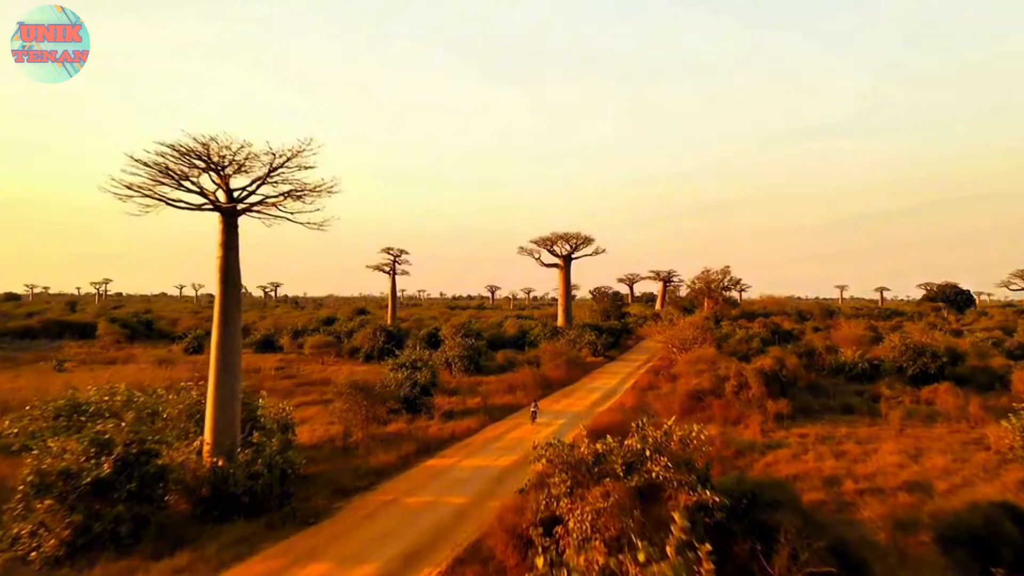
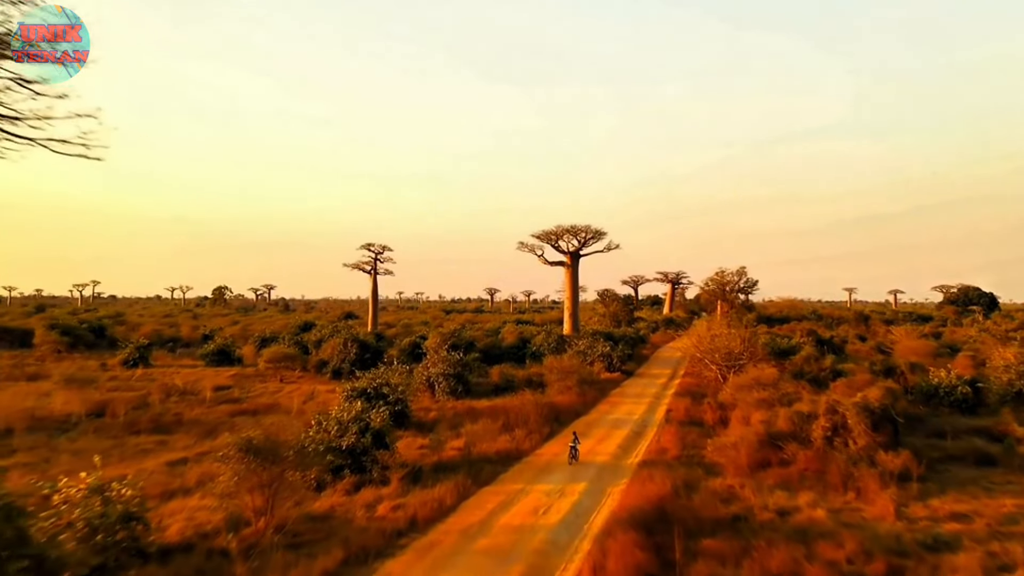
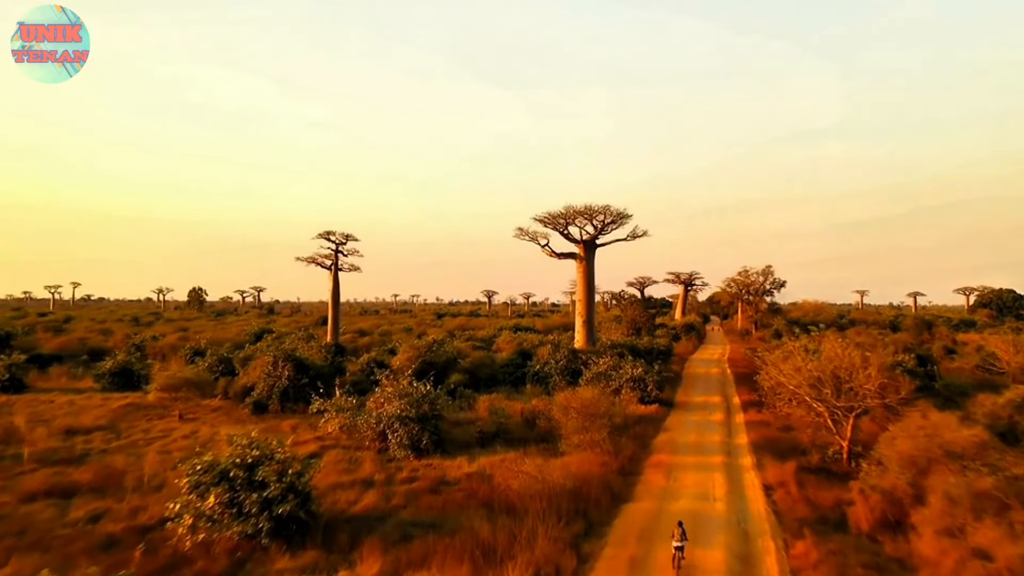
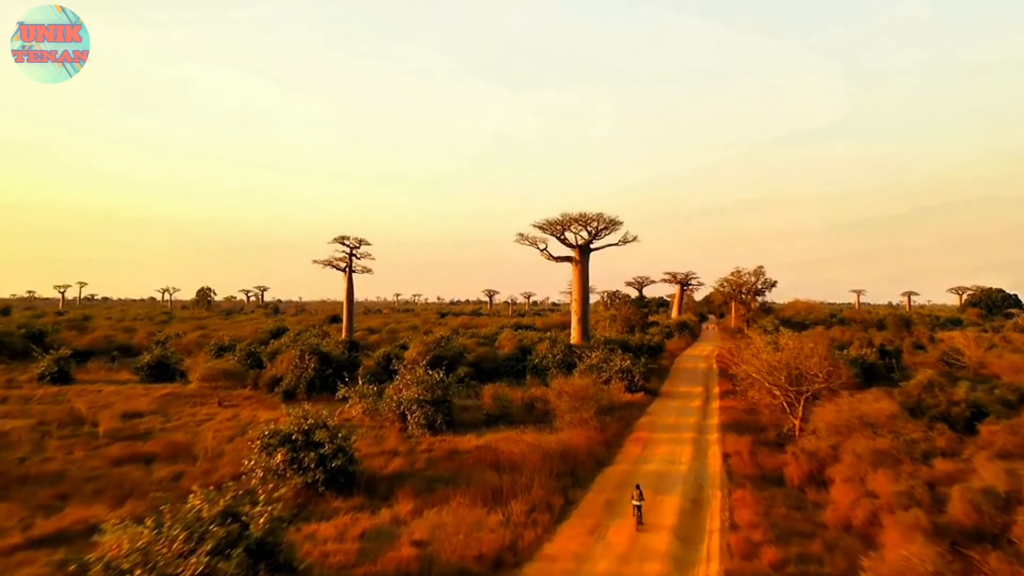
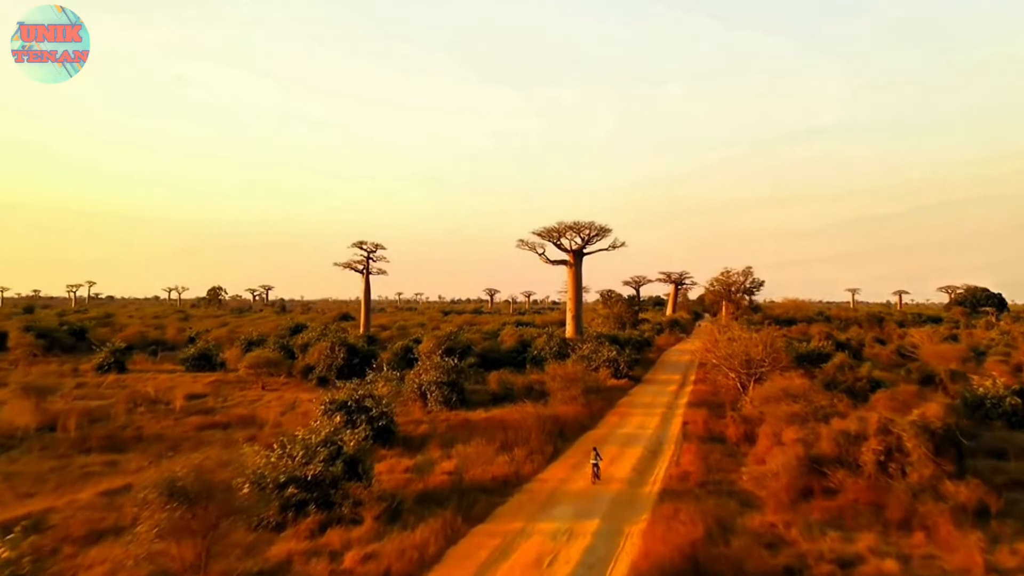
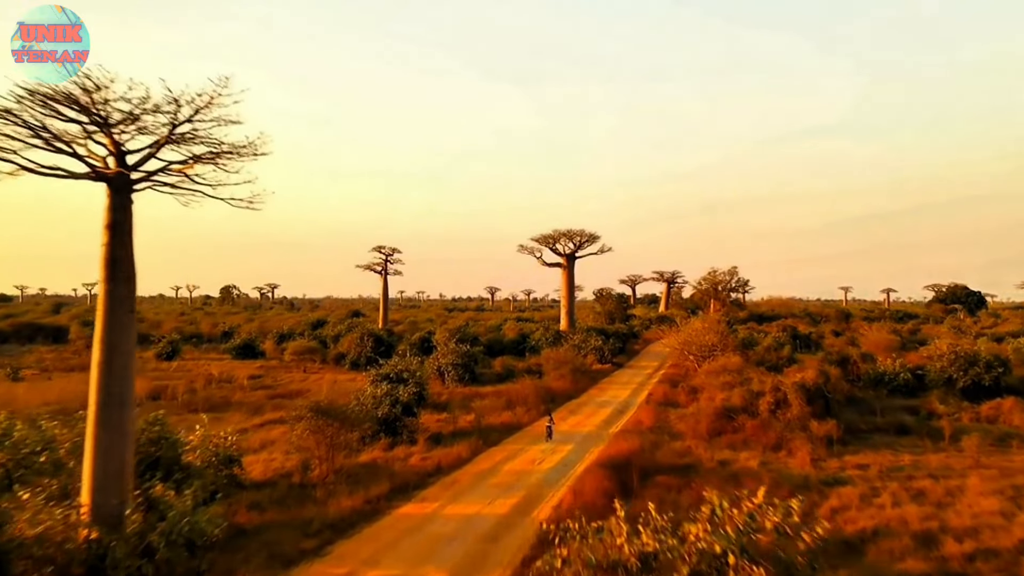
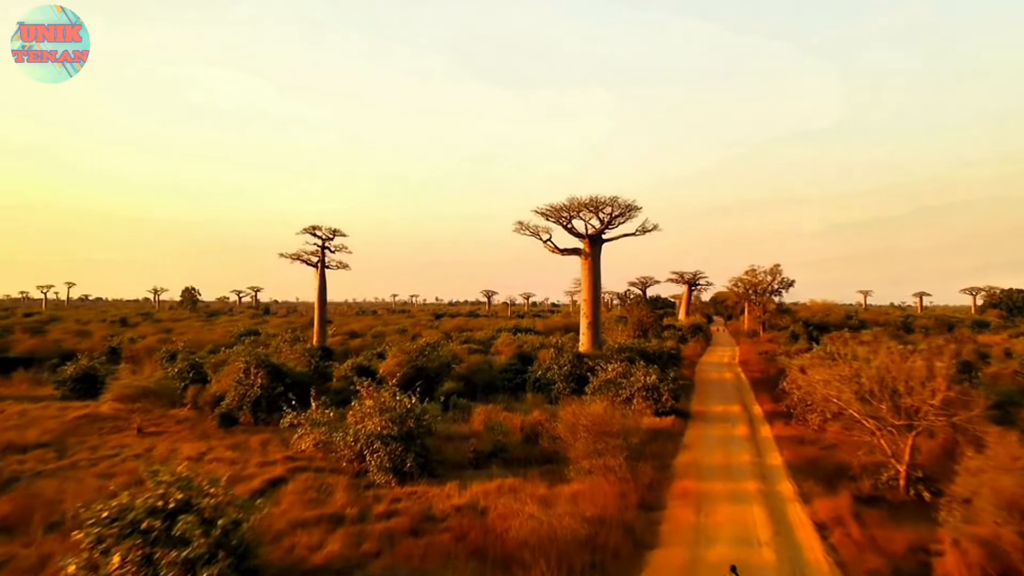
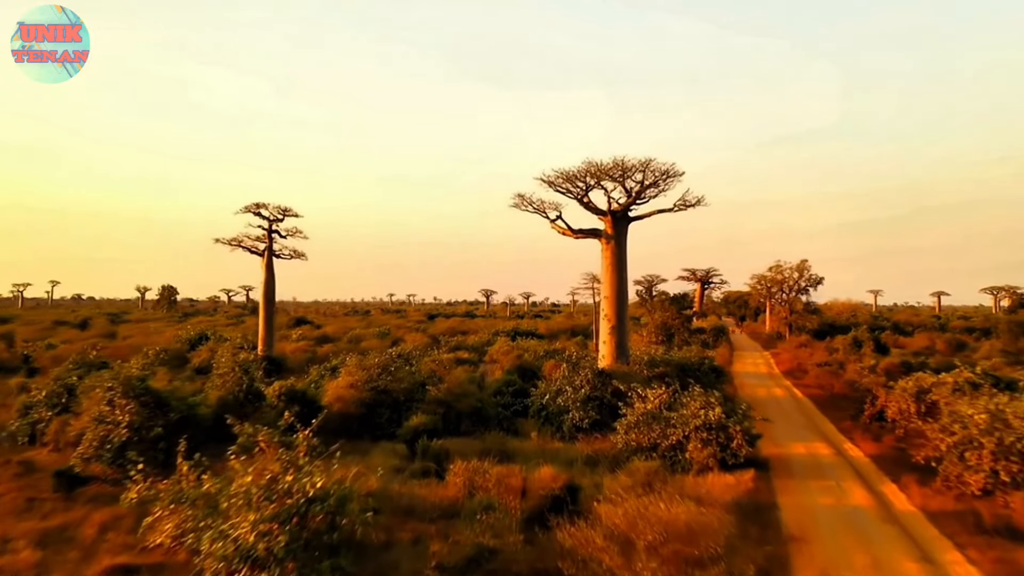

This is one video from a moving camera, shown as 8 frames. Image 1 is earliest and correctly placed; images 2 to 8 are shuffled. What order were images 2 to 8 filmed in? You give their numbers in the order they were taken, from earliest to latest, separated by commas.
6, 2, 5, 4, 3, 7, 8
